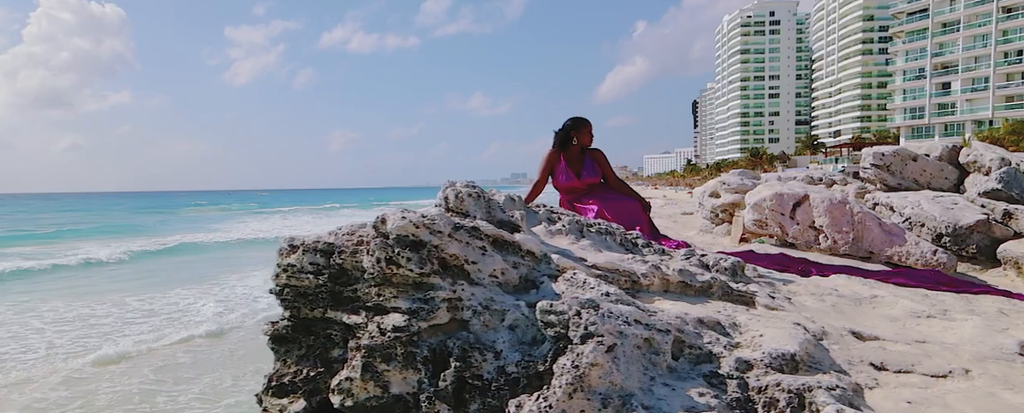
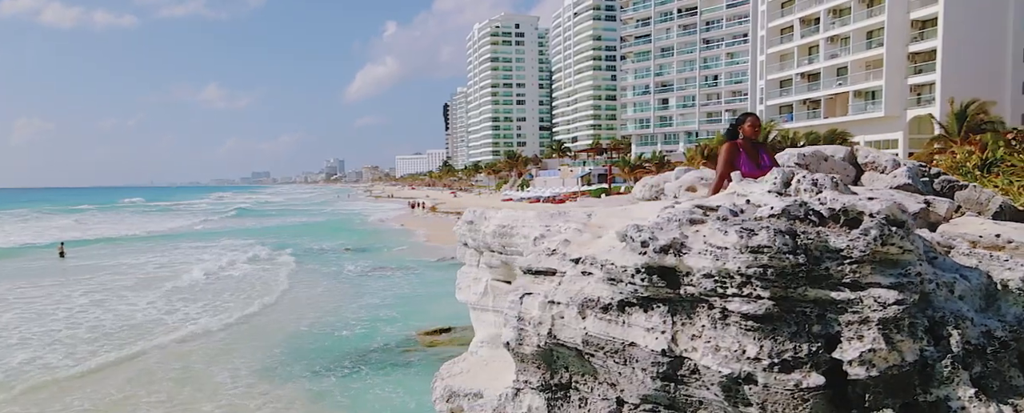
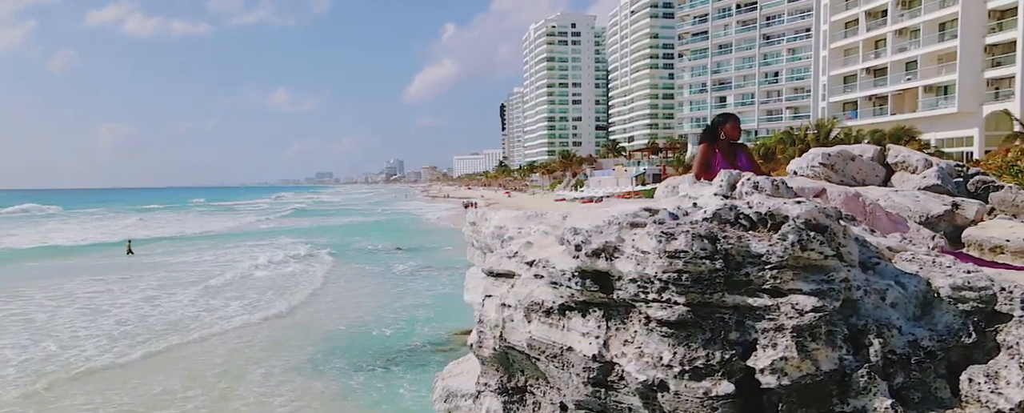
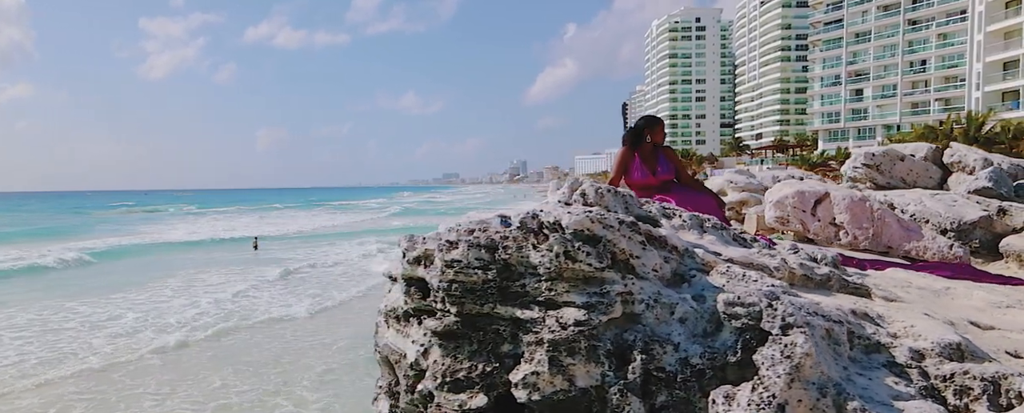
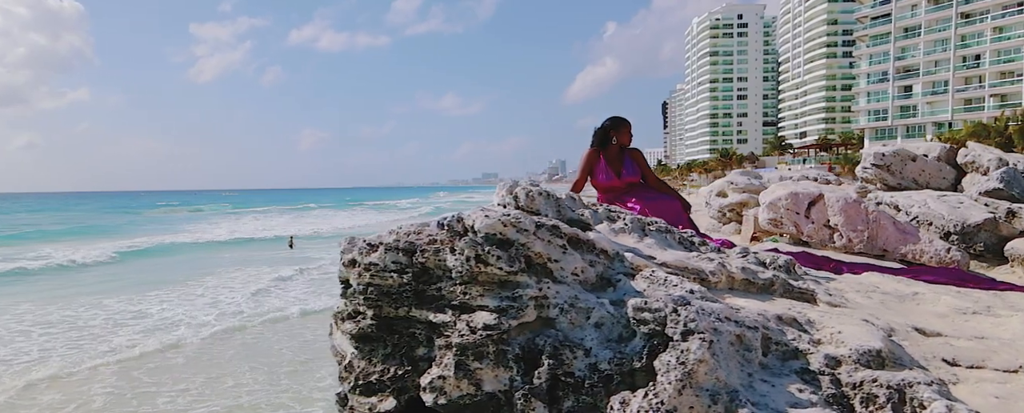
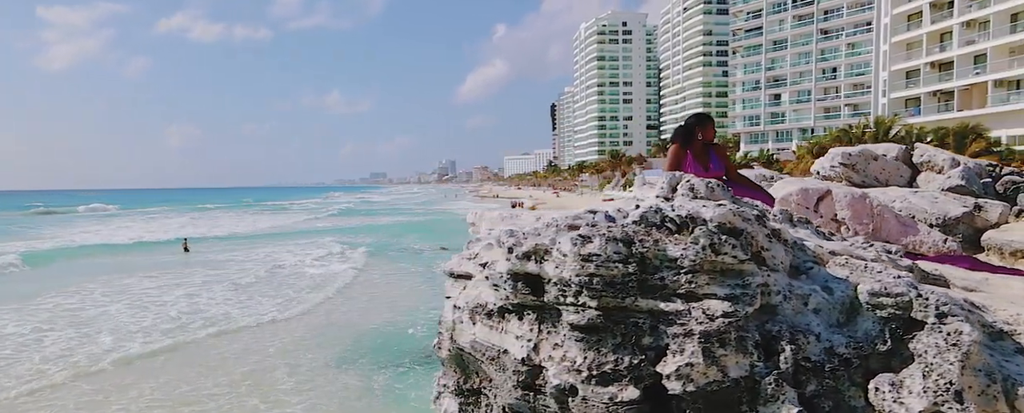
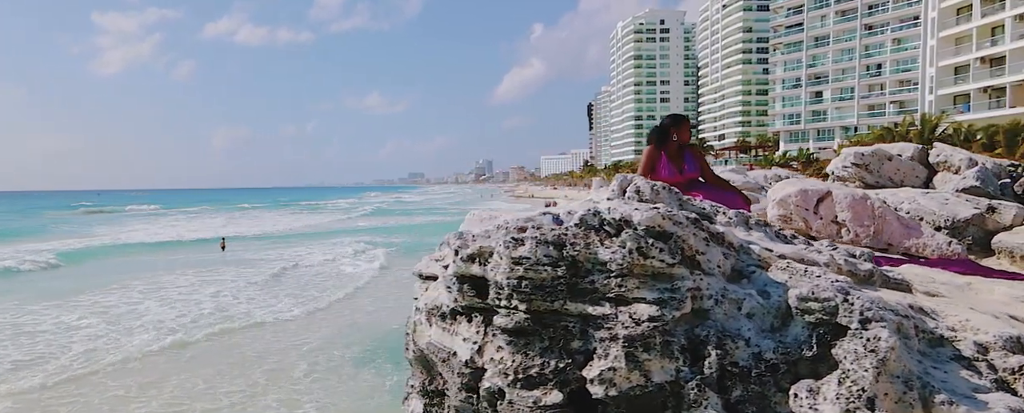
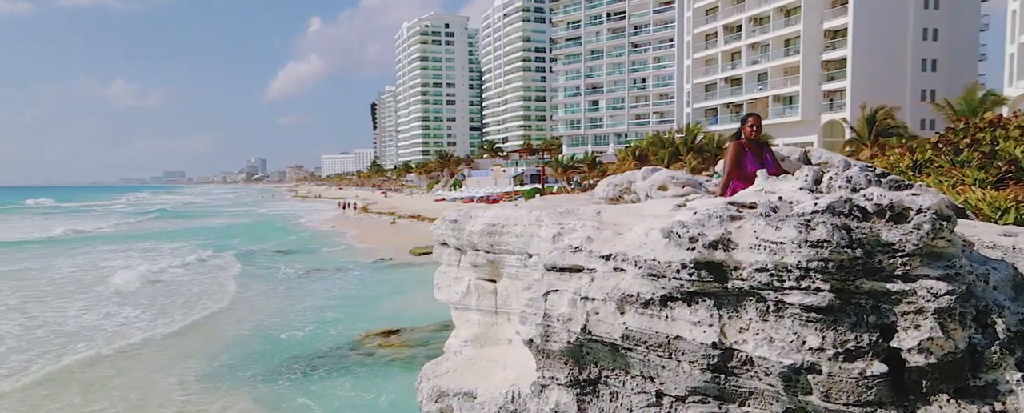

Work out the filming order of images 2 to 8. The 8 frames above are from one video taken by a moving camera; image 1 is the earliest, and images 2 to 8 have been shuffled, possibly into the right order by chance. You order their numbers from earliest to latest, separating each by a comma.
5, 4, 7, 6, 3, 2, 8
